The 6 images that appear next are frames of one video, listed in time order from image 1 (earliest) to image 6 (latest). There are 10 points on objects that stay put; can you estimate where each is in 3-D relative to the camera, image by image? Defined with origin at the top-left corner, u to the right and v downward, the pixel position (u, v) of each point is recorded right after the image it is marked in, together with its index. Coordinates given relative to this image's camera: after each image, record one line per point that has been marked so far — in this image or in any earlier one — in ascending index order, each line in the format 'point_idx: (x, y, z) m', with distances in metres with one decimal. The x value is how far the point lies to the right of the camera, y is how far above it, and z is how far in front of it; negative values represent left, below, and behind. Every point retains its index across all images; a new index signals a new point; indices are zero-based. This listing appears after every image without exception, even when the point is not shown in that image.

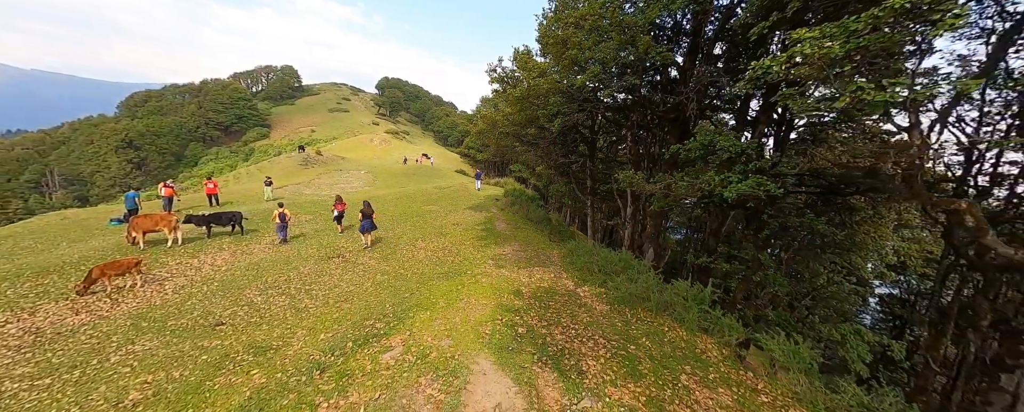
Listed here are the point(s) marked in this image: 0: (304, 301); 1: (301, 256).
0: (-6.7, -3.1, +10.6) m
1: (-11.1, -2.6, +17.3) m
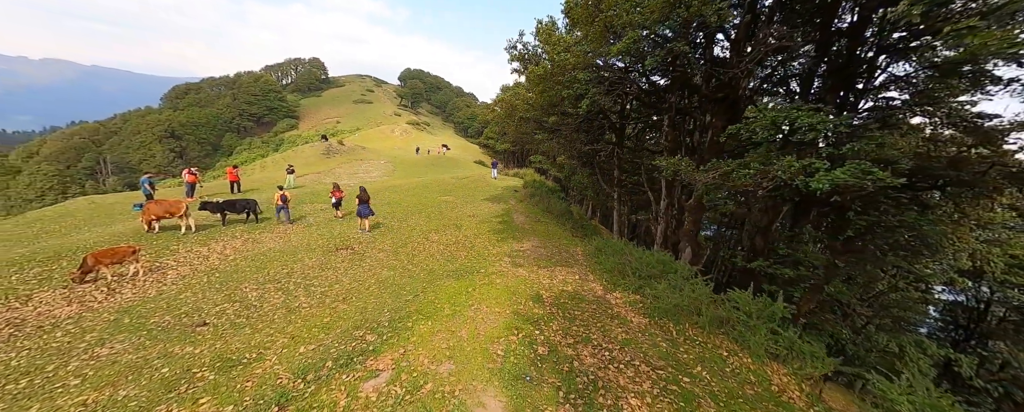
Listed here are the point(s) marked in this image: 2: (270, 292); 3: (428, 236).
0: (-6.2, -2.7, +9.5) m
1: (-10.2, -2.0, +16.4) m
2: (-7.7, -2.7, +10.4) m
3: (-4.4, -1.6, +17.4) m
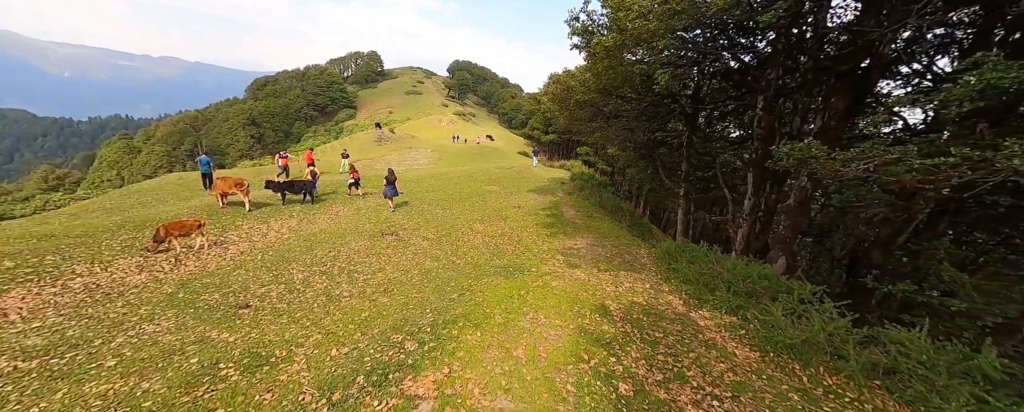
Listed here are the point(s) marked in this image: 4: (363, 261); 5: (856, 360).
0: (-4.7, -2.2, +8.9) m
1: (-7.7, -1.2, +16.3) m
2: (-6.0, -2.1, +10.1) m
3: (-1.9, -1.0, +16.5) m
4: (-5.2, -1.9, +11.6) m
5: (+5.4, -2.4, +5.2) m
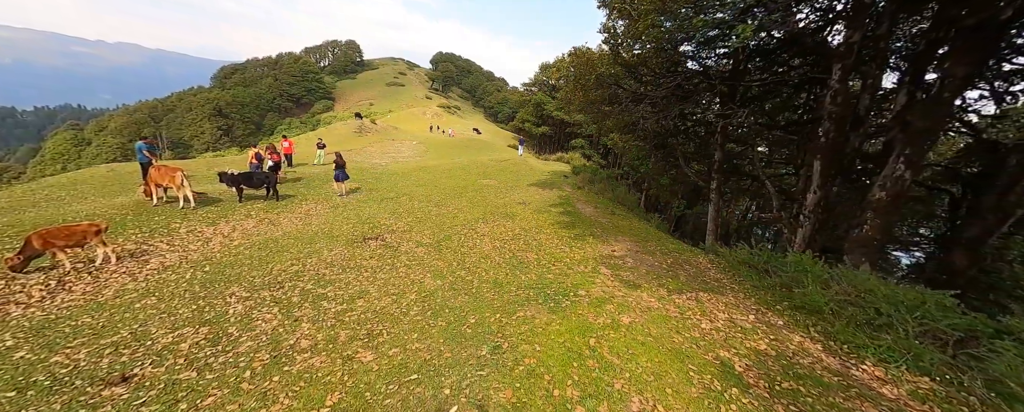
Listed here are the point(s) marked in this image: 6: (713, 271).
0: (-3.8, -2.2, +5.8) m
1: (-7.3, -1.0, +13.0) m
2: (-5.2, -2.1, +6.9) m
3: (-1.4, -0.9, +13.5) m
4: (-4.5, -1.9, +8.4) m
5: (+6.4, -2.4, +2.7) m
6: (+5.2, -1.7, +8.4) m
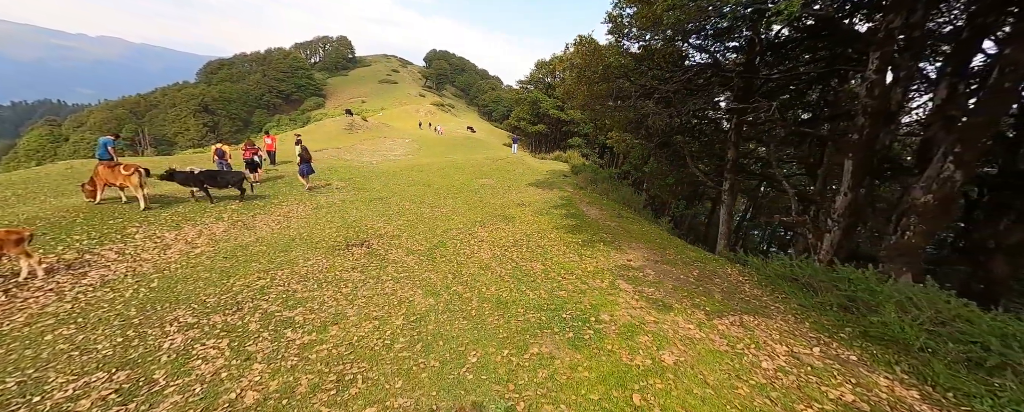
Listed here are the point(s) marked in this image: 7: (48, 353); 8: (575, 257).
0: (-3.7, -2.3, +4.5) m
1: (-7.3, -1.1, +11.6) m
2: (-5.1, -2.2, +5.5) m
3: (-1.5, -0.9, +12.2) m
4: (-4.4, -2.0, +7.1) m
5: (+6.7, -2.5, +1.6) m
6: (+5.3, -1.8, +7.3) m
7: (-7.2, -2.3, +5.1) m
8: (+1.9, -1.3, +9.6) m
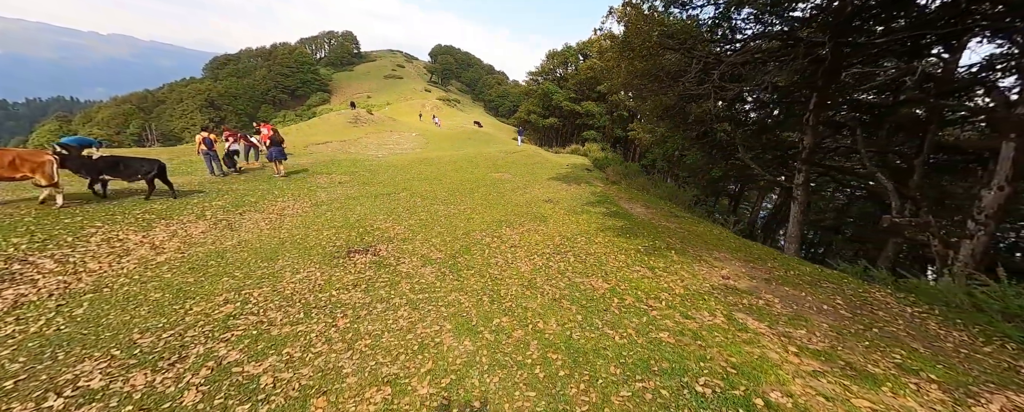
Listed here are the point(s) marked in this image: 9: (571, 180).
0: (-2.6, -2.3, +2.2) m
1: (-6.1, -1.0, +9.3) m
2: (-4.0, -2.2, +3.2) m
3: (-0.3, -0.9, +9.9) m
4: (-3.3, -1.9, +4.8) m
5: (+7.7, -2.6, -0.9) m
6: (+6.4, -1.8, +4.8) m
7: (-6.1, -2.2, +2.9) m
8: (+3.0, -1.3, +7.2) m
9: (+3.4, +1.5, +18.8) m
